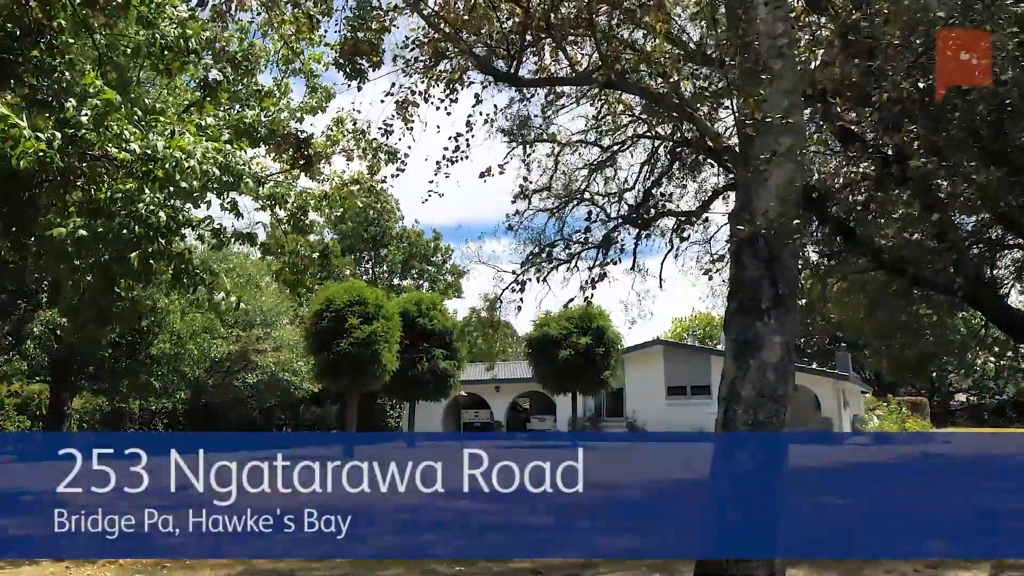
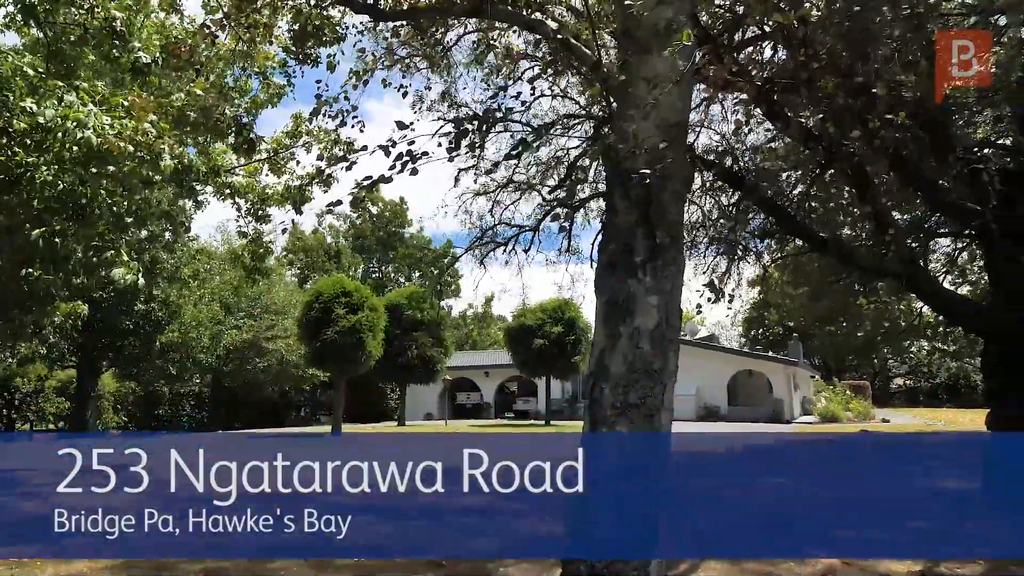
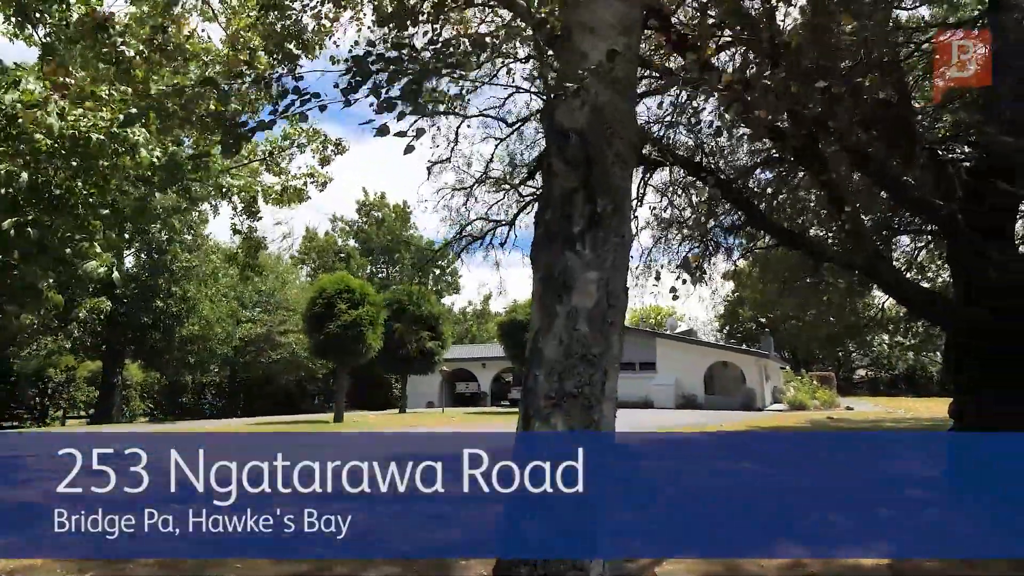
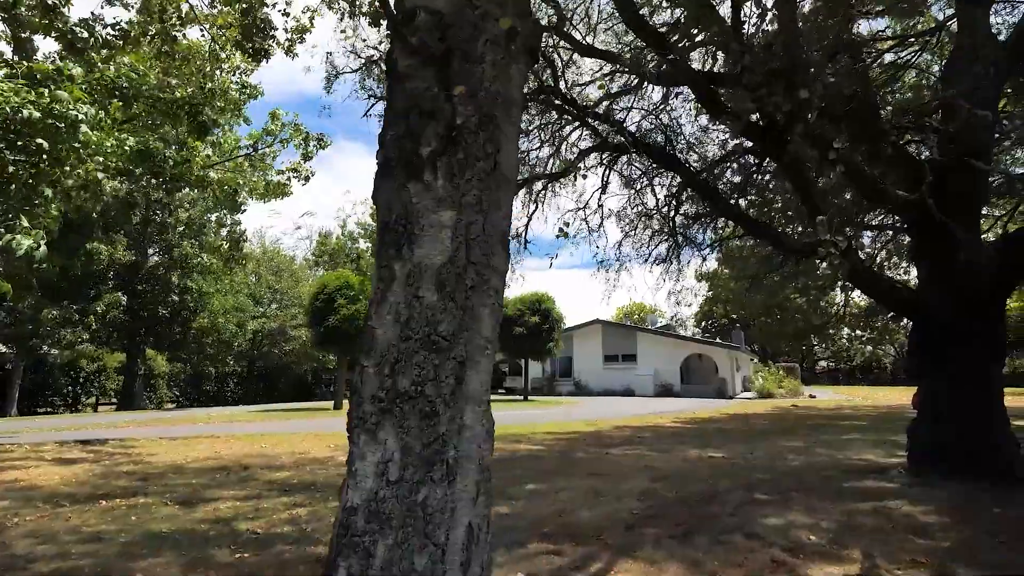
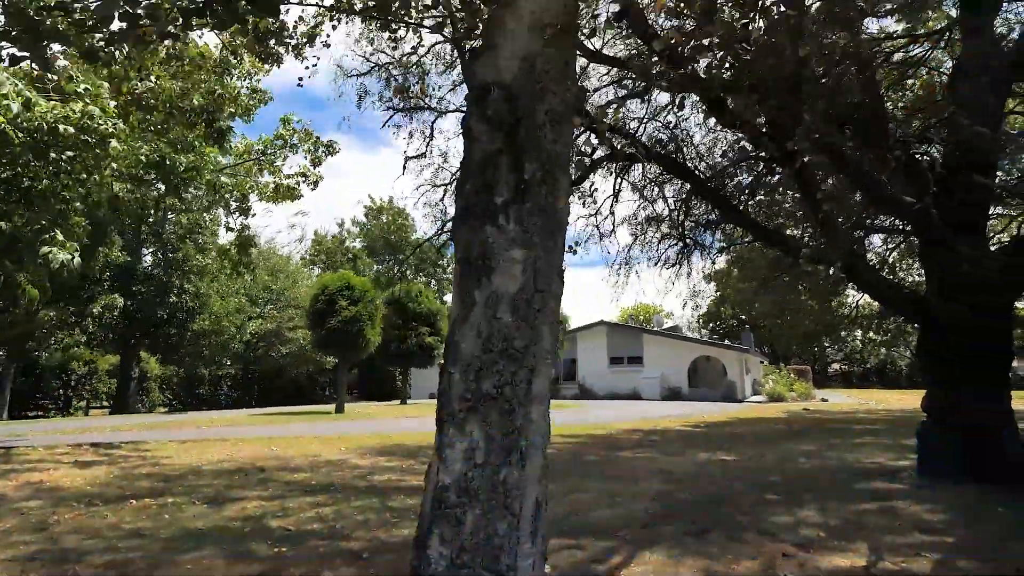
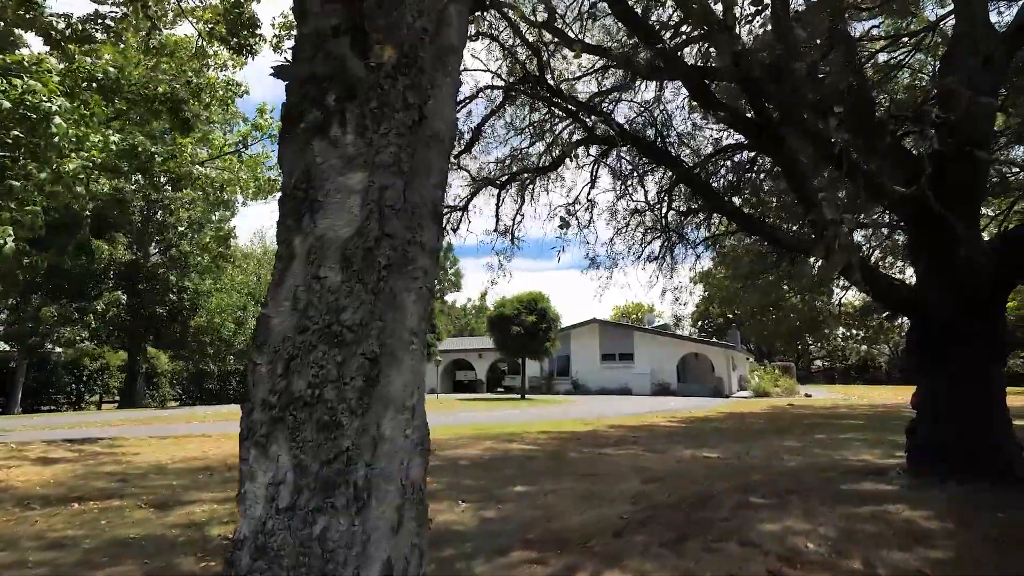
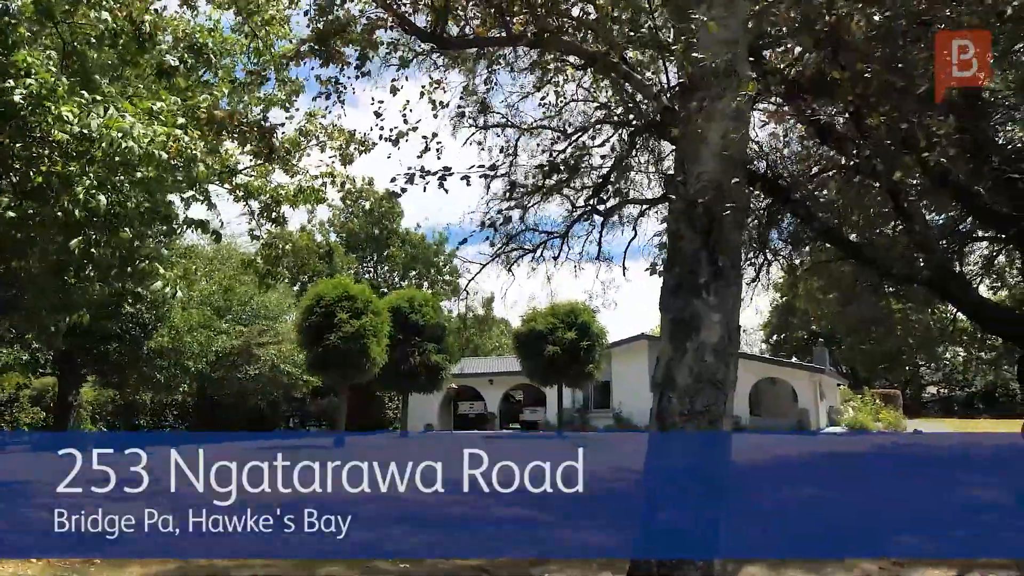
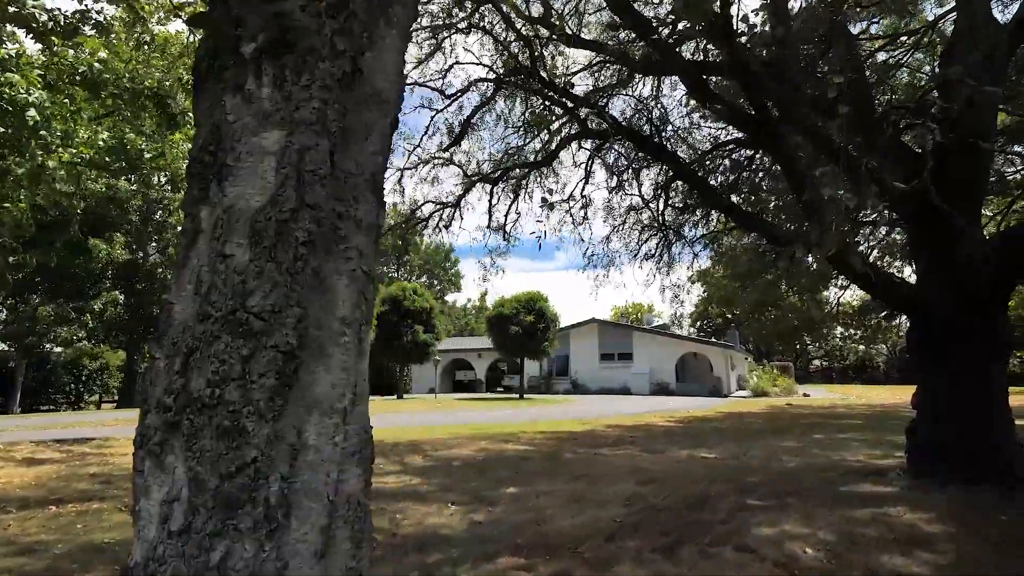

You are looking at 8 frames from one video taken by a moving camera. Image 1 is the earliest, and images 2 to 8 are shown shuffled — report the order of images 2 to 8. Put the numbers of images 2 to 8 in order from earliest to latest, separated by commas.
7, 2, 3, 5, 4, 6, 8
